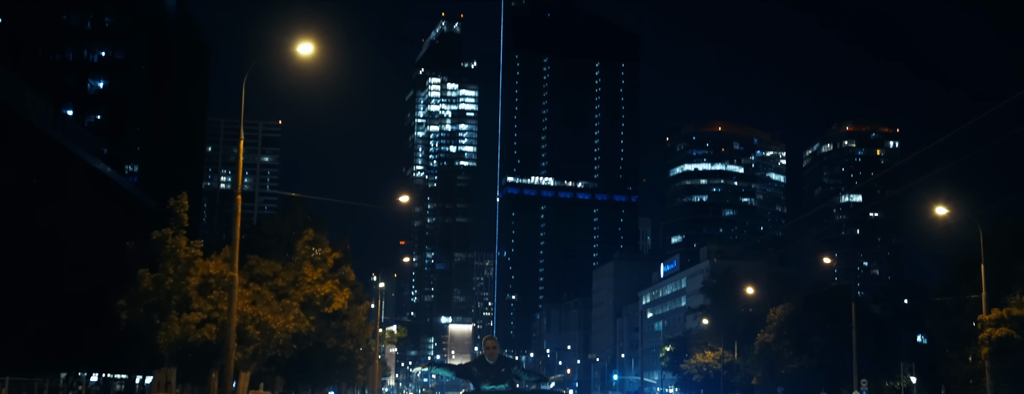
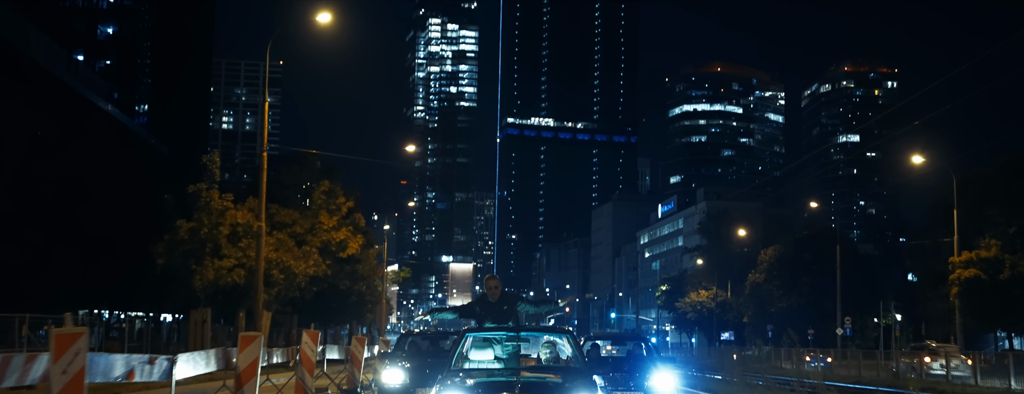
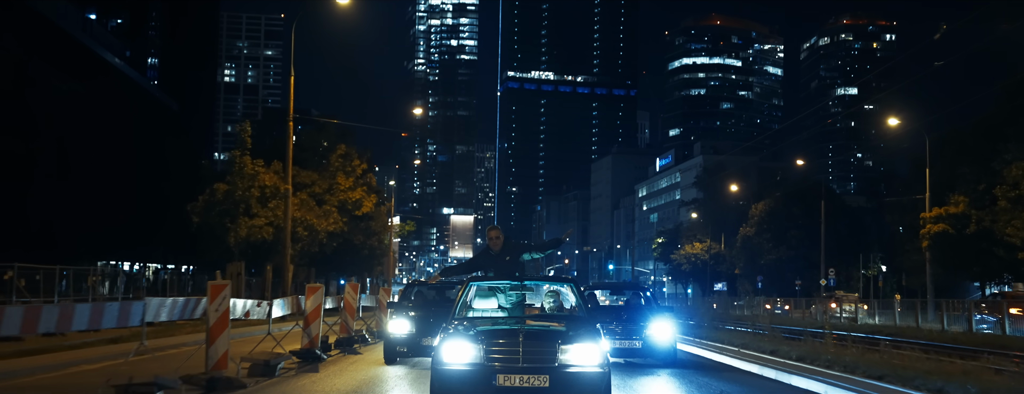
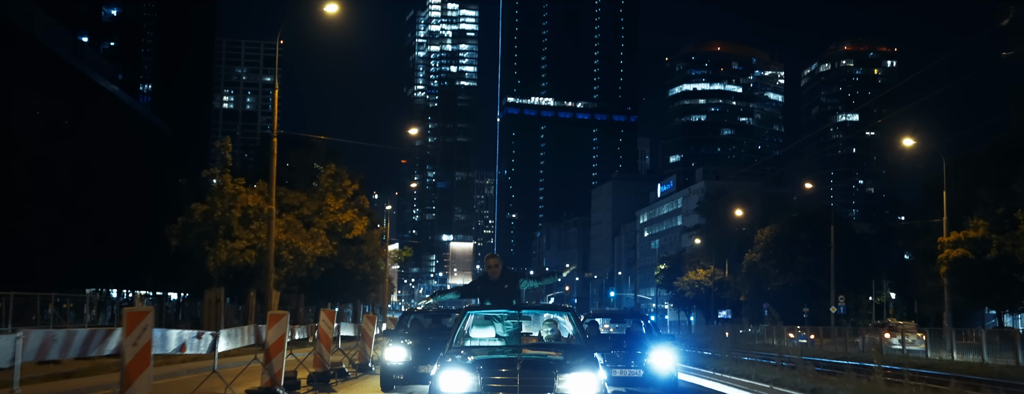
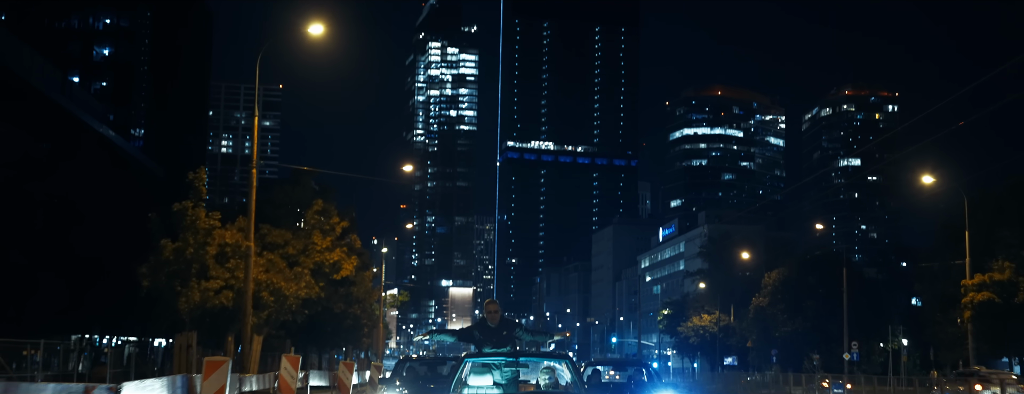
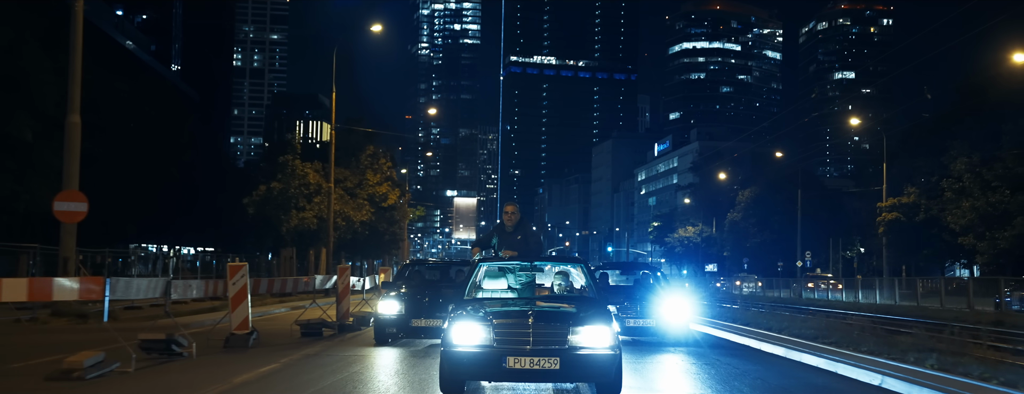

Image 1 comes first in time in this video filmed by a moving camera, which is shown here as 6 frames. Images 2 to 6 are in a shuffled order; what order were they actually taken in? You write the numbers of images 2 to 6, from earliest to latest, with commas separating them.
5, 2, 4, 3, 6
